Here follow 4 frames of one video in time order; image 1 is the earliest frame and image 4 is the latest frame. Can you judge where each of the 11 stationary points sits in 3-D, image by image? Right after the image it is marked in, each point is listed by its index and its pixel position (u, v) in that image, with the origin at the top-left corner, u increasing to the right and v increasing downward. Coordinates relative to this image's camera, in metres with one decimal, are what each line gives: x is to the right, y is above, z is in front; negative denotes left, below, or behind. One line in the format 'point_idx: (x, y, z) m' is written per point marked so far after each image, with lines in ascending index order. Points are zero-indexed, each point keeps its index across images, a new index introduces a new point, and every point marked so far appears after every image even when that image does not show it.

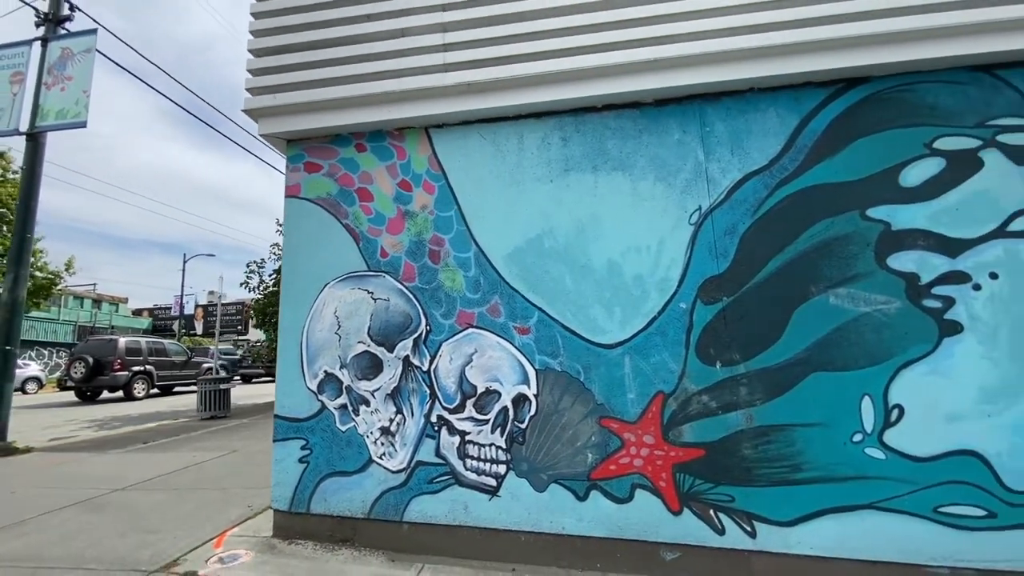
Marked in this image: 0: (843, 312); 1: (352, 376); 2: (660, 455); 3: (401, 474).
0: (+2.8, -0.2, +4.0) m
1: (-1.5, -0.8, +4.4) m
2: (+1.3, -1.4, +4.0) m
3: (-1.0, -1.7, +4.2) m
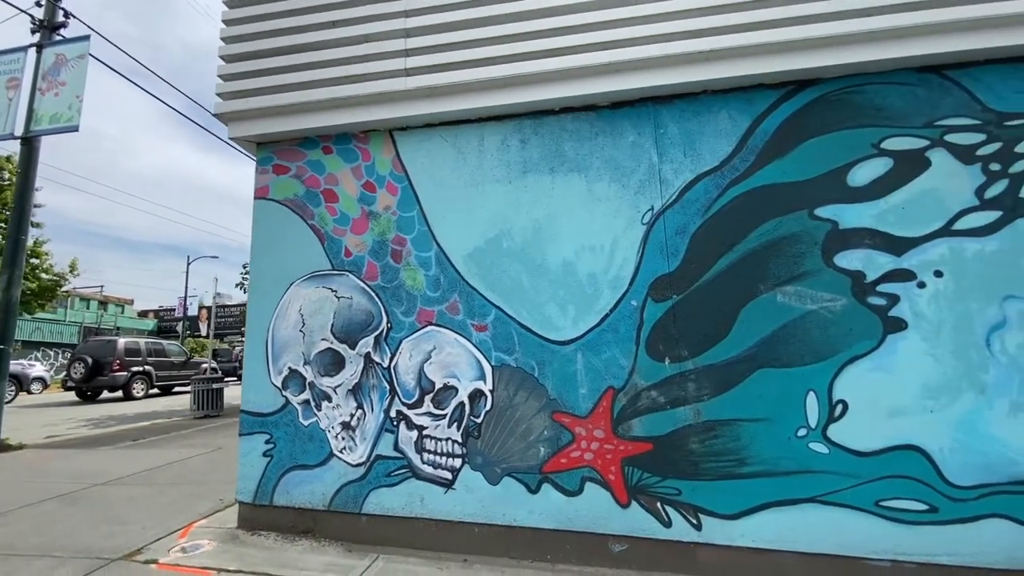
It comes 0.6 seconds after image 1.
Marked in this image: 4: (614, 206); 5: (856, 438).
0: (+2.4, -0.2, +4.1) m
1: (-1.9, -0.8, +4.6) m
2: (+0.9, -1.4, +4.1) m
3: (-1.4, -1.7, +4.3) m
4: (+1.0, +0.8, +4.4) m
5: (+2.8, -1.2, +3.8) m
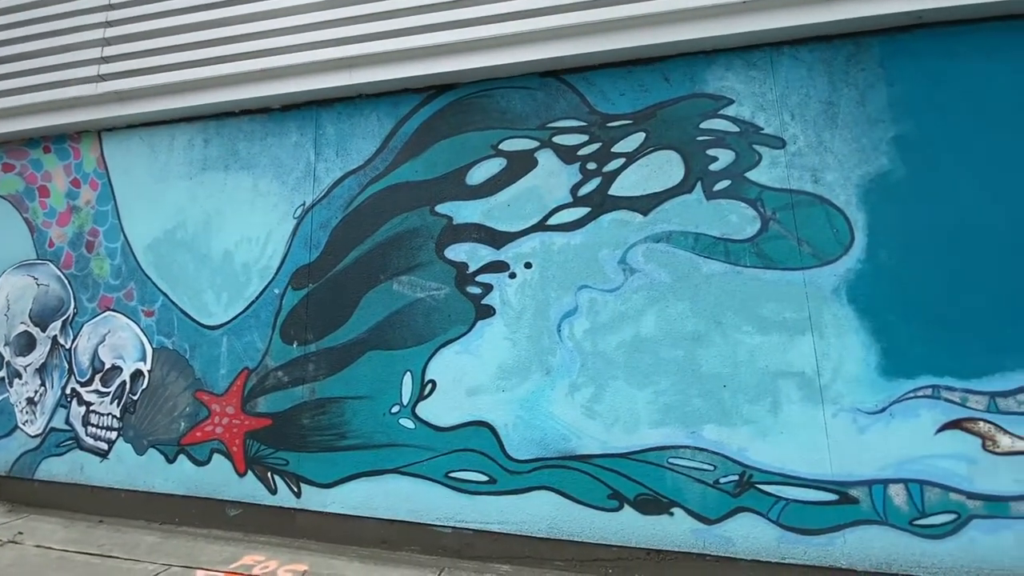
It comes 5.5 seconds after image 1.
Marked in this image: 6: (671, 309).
0: (-1.1, -0.1, +4.4) m
1: (-5.4, -0.7, +5.0) m
2: (-2.6, -1.3, +4.5) m
3: (-4.9, -1.6, +4.8) m
4: (-2.5, +0.9, +4.8) m
5: (-0.7, -1.1, +4.2) m
6: (+1.4, -0.2, +4.0) m
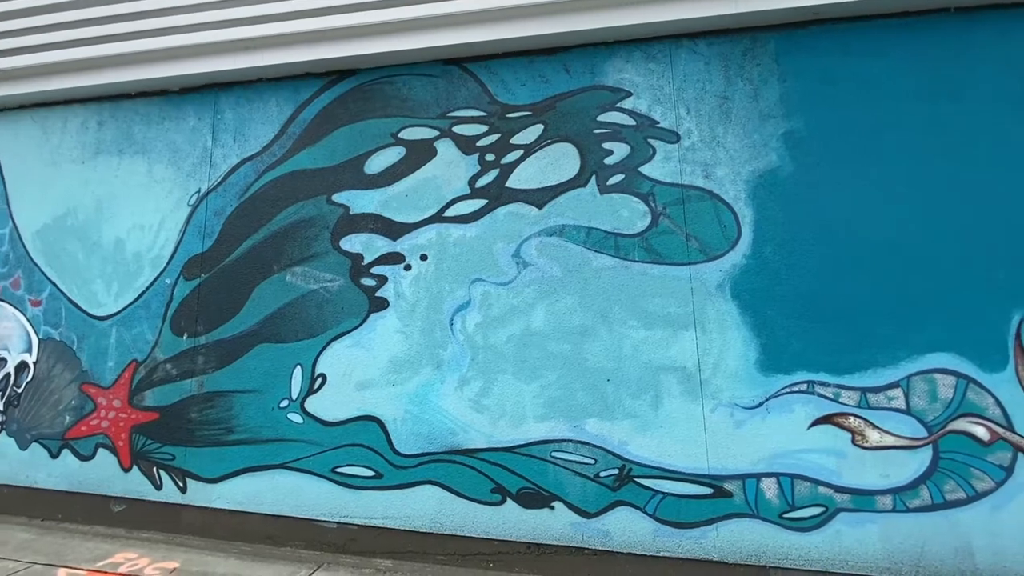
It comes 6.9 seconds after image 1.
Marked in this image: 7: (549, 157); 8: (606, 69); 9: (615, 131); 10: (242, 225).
0: (-2.0, 0.0, +4.3) m
1: (-6.4, -0.6, +4.8) m
2: (-3.6, -1.2, +4.3) m
3: (-5.9, -1.4, +4.6) m
4: (-3.5, +1.0, +4.6) m
5: (-1.6, -1.1, +4.1) m
6: (+0.4, -0.1, +4.0) m
7: (+0.3, +1.2, +4.2) m
8: (+0.9, +2.0, +4.3) m
9: (+0.9, +1.4, +4.2) m
10: (-2.6, +0.6, +4.5) m
